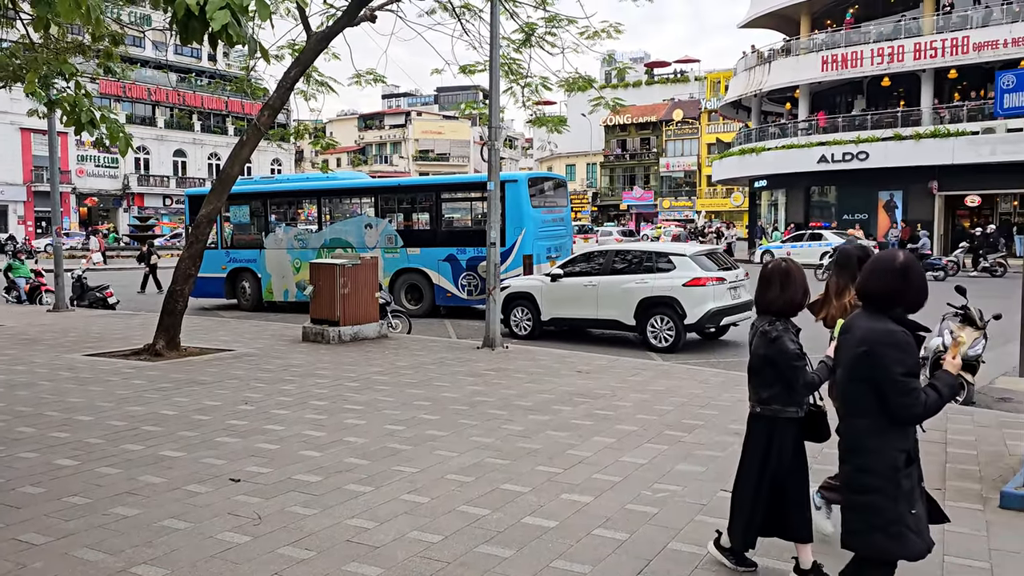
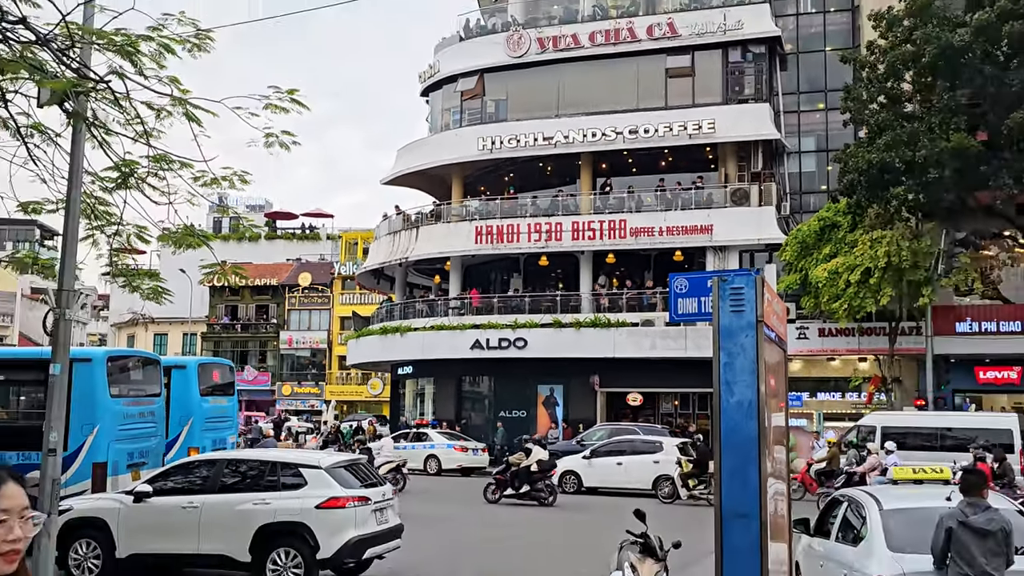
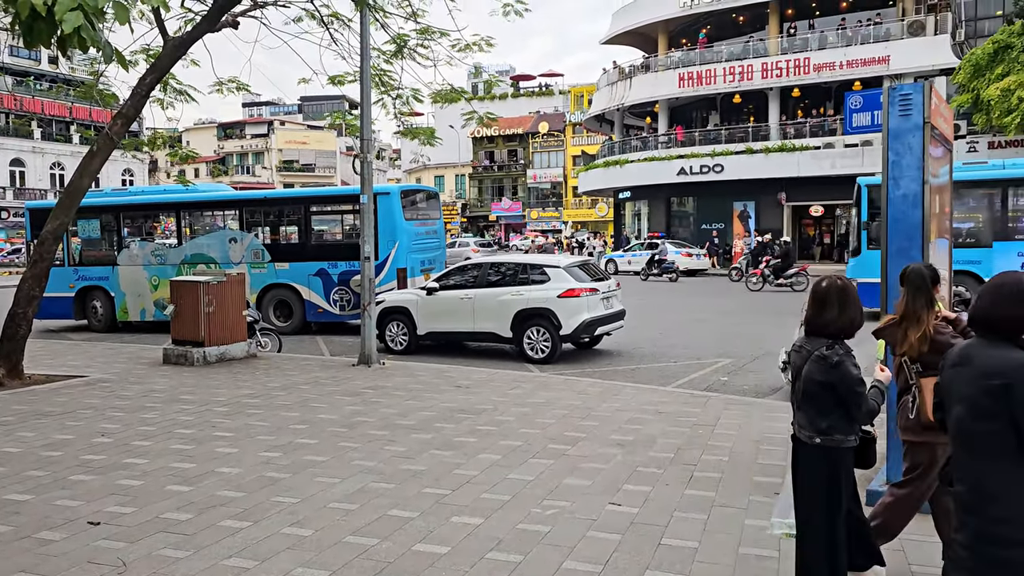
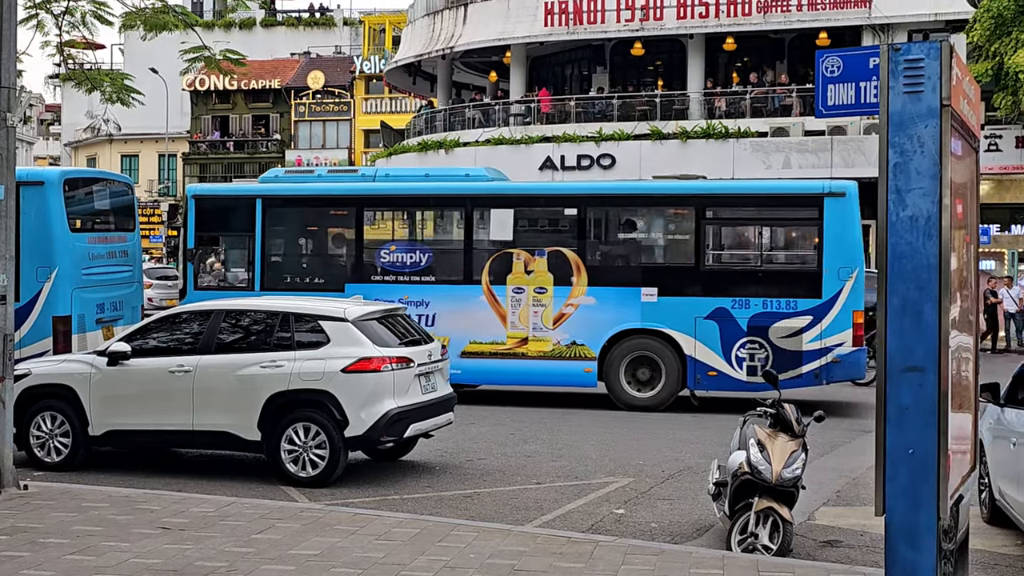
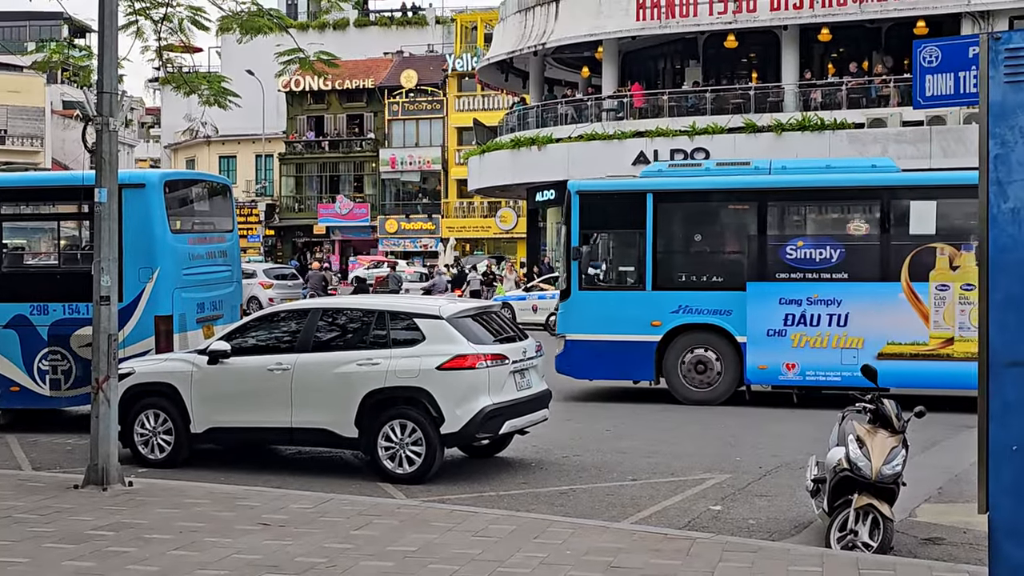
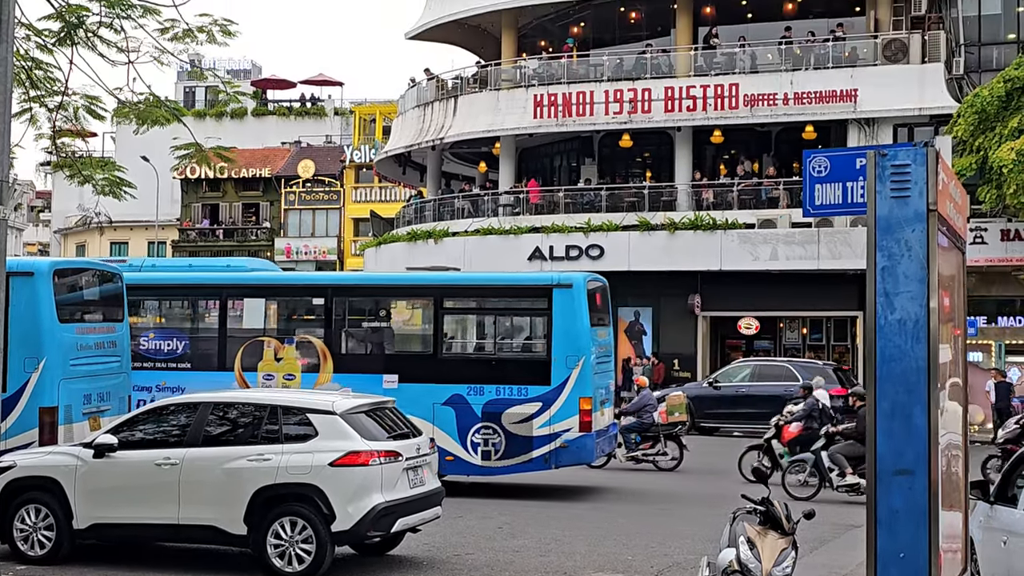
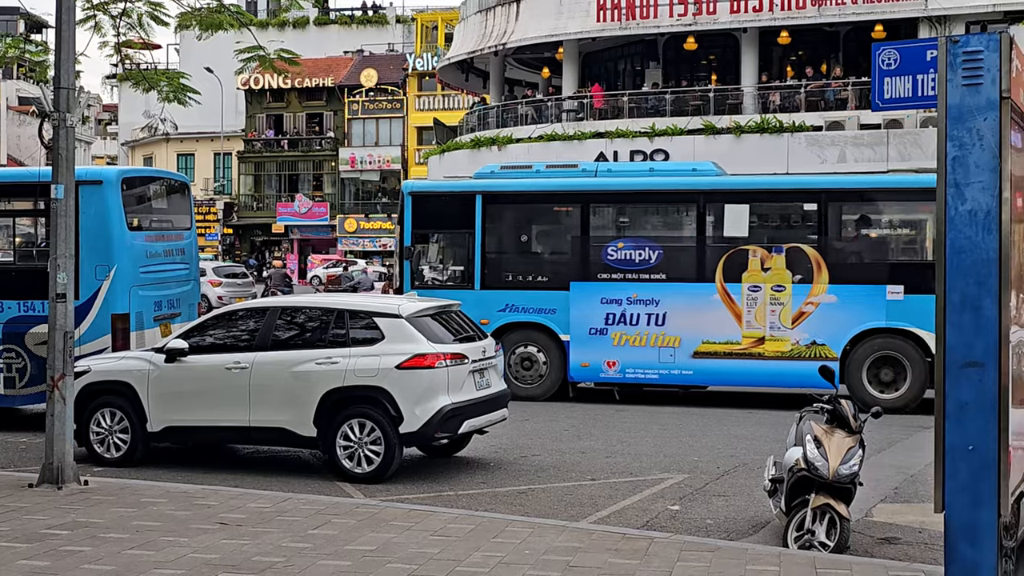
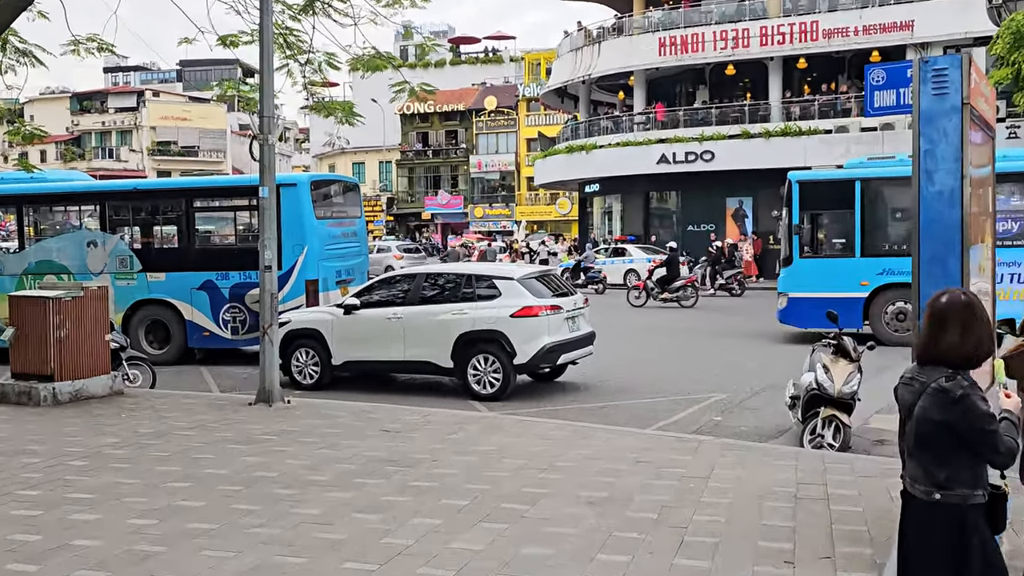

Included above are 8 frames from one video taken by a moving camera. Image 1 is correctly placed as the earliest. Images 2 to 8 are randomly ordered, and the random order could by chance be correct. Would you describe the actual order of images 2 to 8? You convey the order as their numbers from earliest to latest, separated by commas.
3, 8, 5, 7, 4, 6, 2
